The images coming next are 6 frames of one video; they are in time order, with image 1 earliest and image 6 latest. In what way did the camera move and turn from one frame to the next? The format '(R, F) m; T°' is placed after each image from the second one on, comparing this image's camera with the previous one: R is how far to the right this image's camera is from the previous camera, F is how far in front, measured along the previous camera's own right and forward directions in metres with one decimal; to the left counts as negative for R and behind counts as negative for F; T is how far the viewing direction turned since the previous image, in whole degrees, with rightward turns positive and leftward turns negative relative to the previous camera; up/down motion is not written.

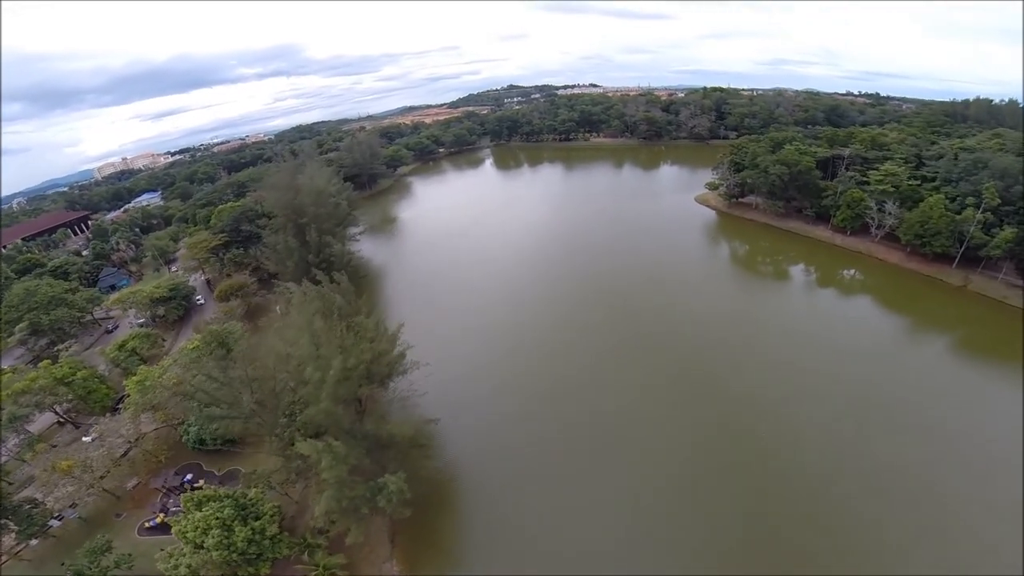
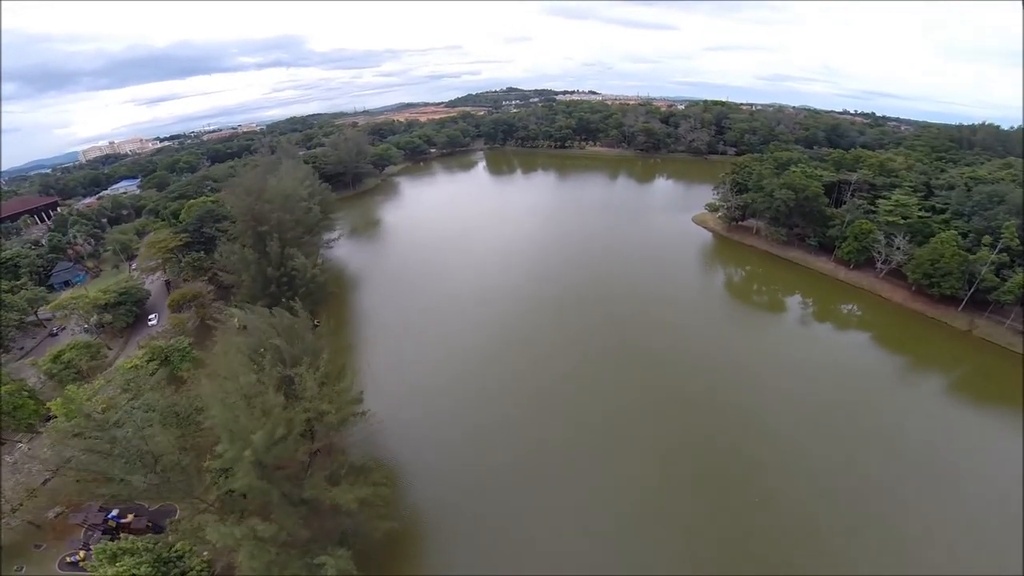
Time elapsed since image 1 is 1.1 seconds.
(+0.5, +2.2) m; +1°
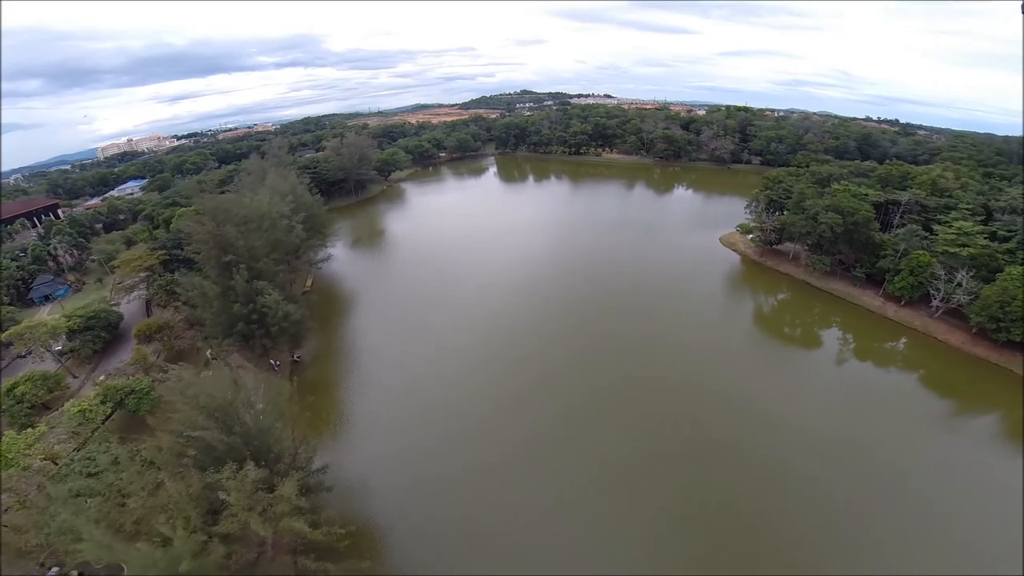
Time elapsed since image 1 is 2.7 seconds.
(+0.2, +2.9) m; -1°
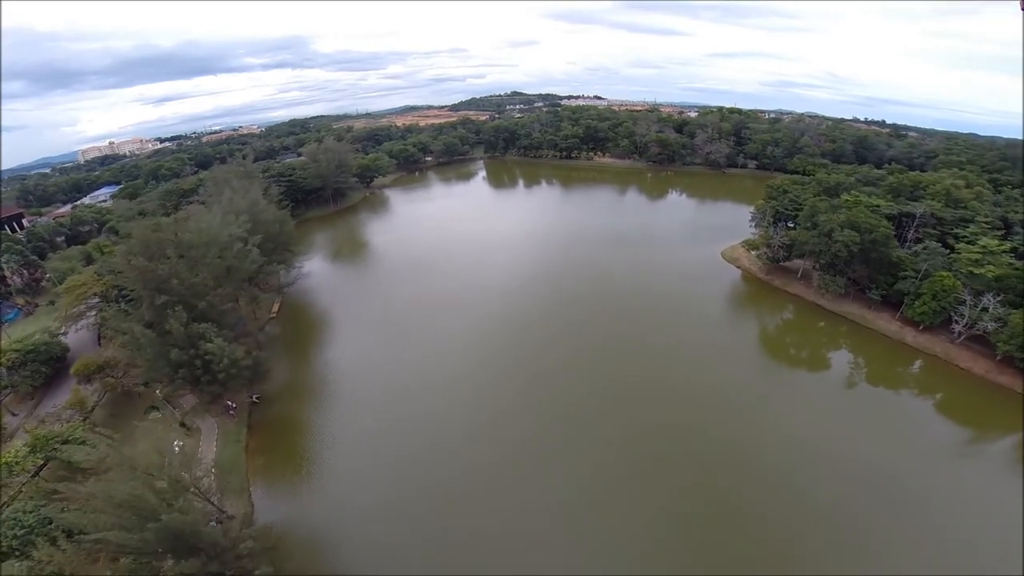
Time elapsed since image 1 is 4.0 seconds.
(+0.3, +2.3) m; +1°
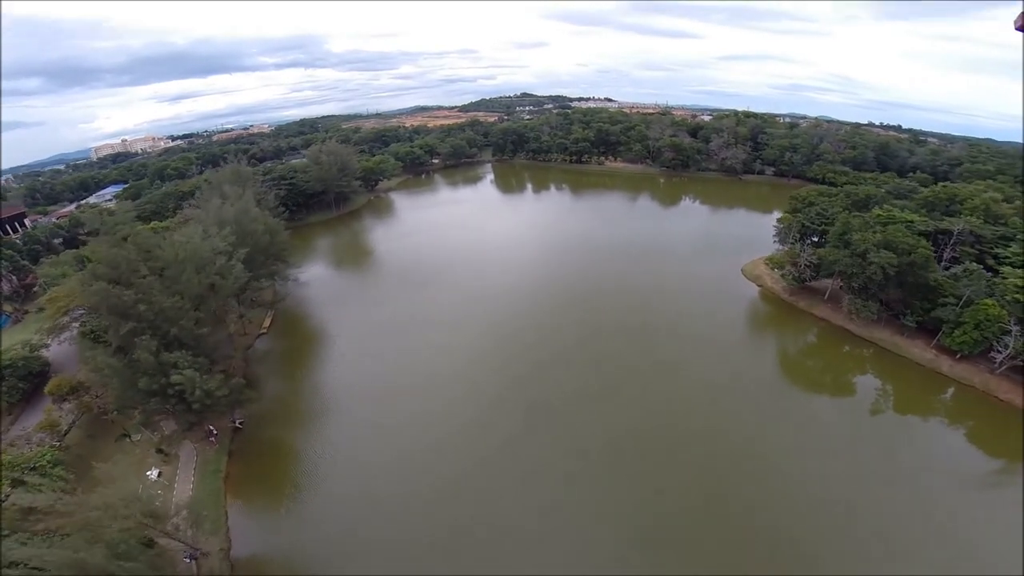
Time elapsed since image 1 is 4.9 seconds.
(0.0, +1.6) m; -1°
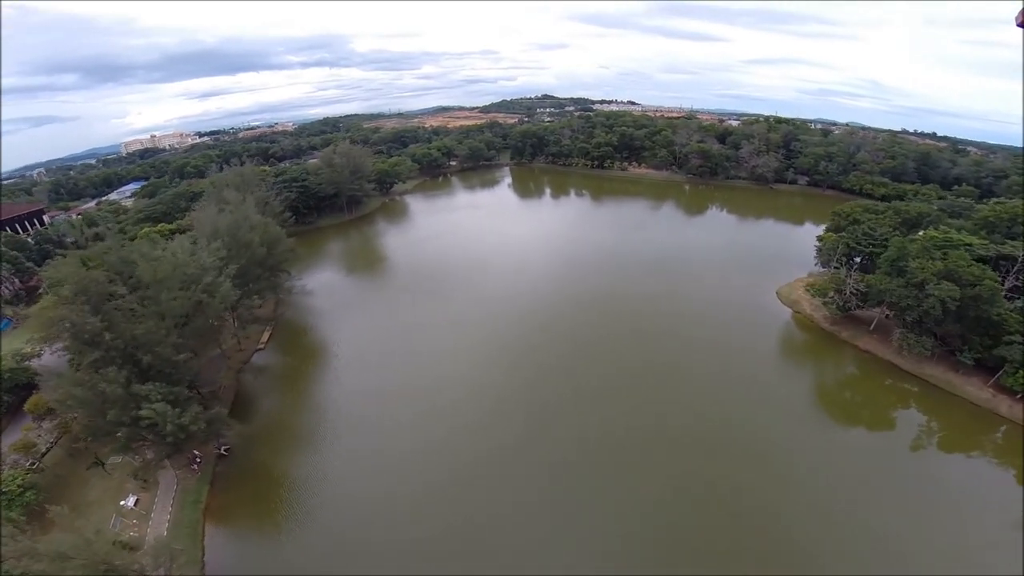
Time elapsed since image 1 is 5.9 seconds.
(0.0, +1.9) m; -2°
